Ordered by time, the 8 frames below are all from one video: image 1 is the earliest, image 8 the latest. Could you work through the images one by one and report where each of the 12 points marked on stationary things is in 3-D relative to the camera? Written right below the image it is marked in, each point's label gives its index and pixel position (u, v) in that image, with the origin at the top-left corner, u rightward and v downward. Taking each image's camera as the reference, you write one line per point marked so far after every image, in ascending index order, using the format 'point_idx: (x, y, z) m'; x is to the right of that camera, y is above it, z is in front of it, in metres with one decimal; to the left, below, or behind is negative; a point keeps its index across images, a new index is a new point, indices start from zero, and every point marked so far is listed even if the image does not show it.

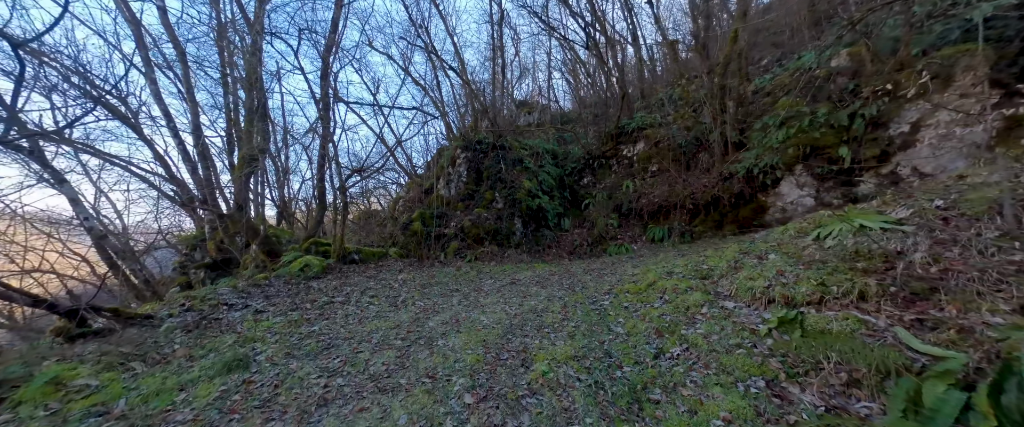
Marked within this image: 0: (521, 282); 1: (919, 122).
0: (+0.2, -1.4, +6.2) m
1: (+9.3, +2.2, +7.2) m
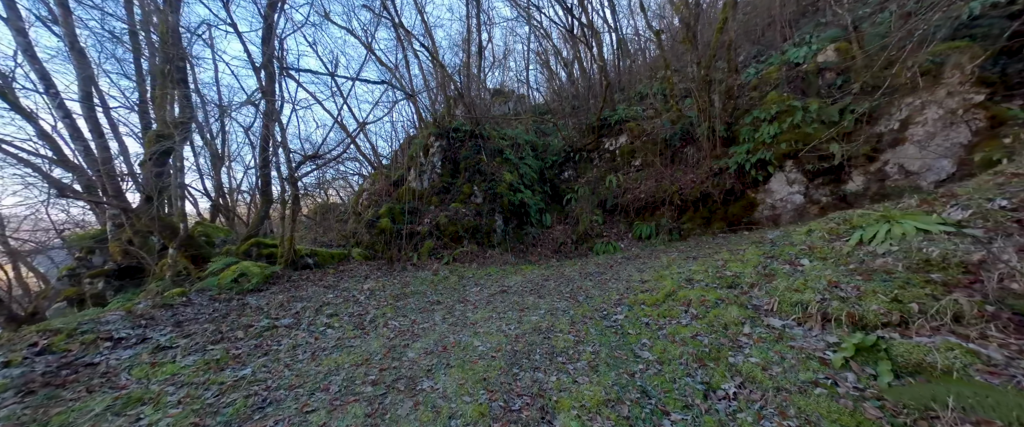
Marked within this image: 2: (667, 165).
0: (0.0, -1.3, +5.4) m
1: (+9.0, +2.2, +7.2) m
2: (+5.2, +1.6, +10.4) m
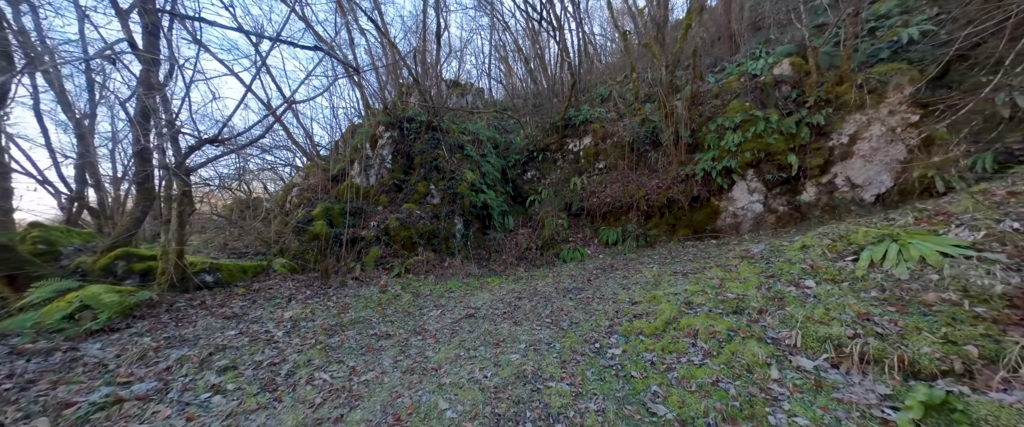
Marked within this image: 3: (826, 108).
0: (-0.4, -1.4, +4.4) m
1: (+8.3, +1.9, +7.6) m
2: (+4.0, +1.5, +10.2) m
3: (+8.0, +2.7, +8.0) m
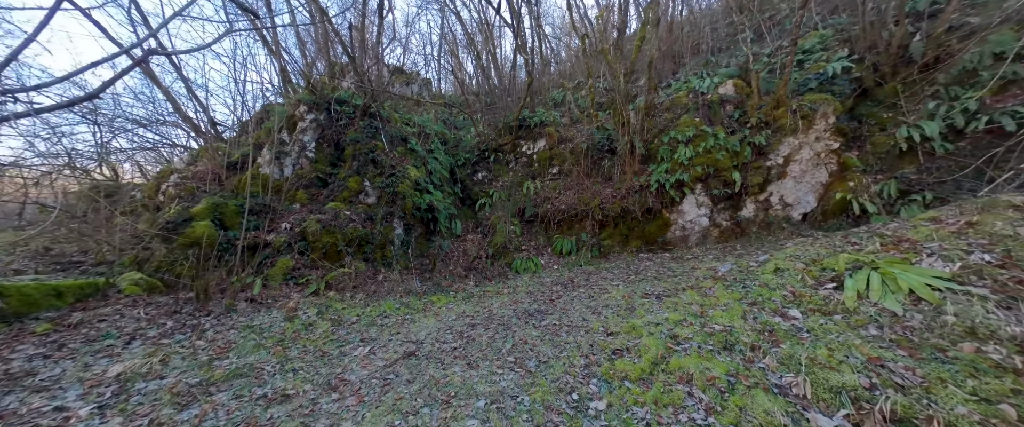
0: (-1.0, -1.5, +3.5) m
1: (+7.2, +1.5, +8.1) m
2: (+2.4, +1.2, +10.0) m
3: (+6.8, +2.3, +8.5) m
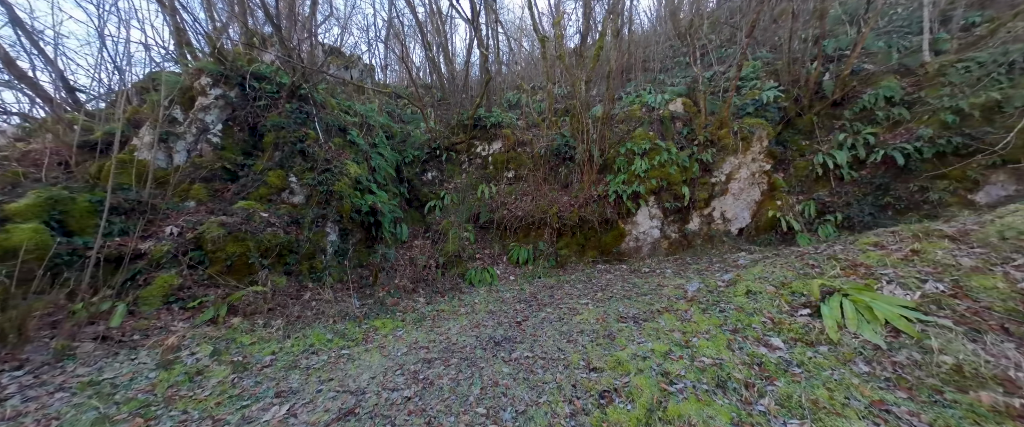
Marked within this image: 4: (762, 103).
0: (-1.2, -1.6, +2.6) m
1: (+6.0, +1.1, +8.7) m
2: (+1.1, +1.0, +9.7) m
3: (+5.7, +1.9, +9.0) m
4: (+7.6, +3.4, +9.5) m
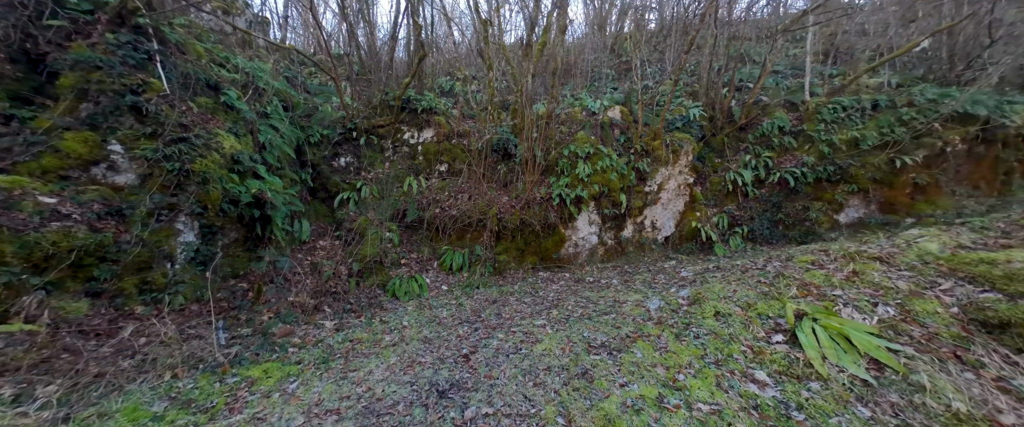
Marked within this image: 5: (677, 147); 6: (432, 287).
0: (-1.4, -1.7, +1.4) m
1: (+4.3, +0.8, +9.1) m
2: (-0.8, +1.0, +8.7) m
3: (+3.9, +1.7, +9.2) m
4: (+5.7, +3.1, +10.3) m
5: (+4.9, +2.0, +9.4) m
6: (-1.7, -1.6, +6.7) m
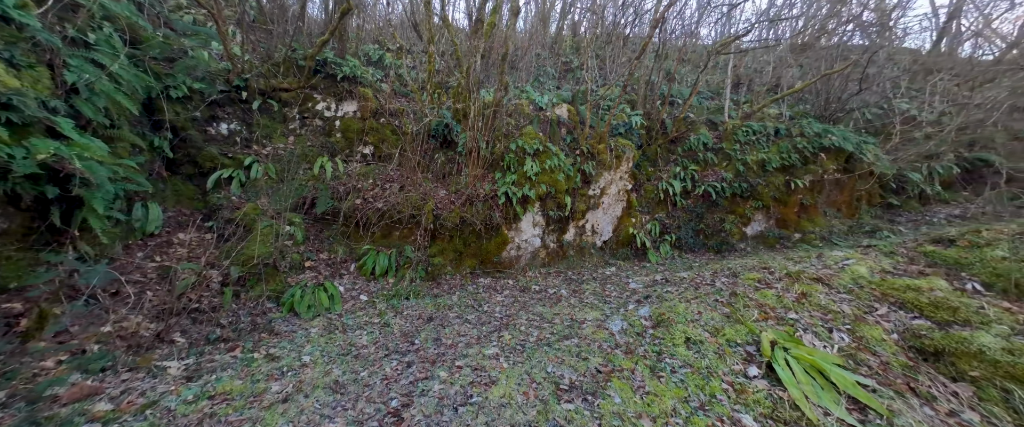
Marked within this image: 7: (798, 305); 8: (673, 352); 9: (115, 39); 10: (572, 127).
0: (-1.3, -1.7, +0.3) m
1: (+2.6, +0.7, +9.0) m
2: (-2.2, +1.1, +7.5) m
3: (+2.3, +1.6, +9.1) m
4: (+3.9, +2.9, +10.4) m
5: (+3.2, +1.8, +9.4) m
6: (-2.8, -1.4, +5.4) m
7: (+3.4, -1.1, +3.8) m
8: (+1.7, -1.5, +3.3) m
9: (-5.4, +2.5, +4.3) m
10: (+1.8, +2.6, +9.4) m
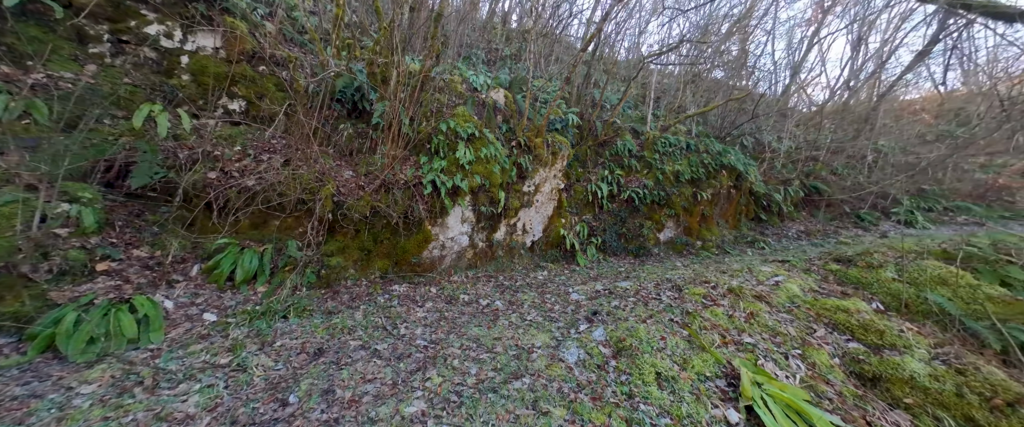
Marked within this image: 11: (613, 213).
0: (-0.9, -1.8, -1.0) m
1: (+0.7, +0.7, +8.4) m
2: (-3.5, +1.4, +5.7) m
3: (+0.4, +1.6, +8.4) m
4: (+1.6, +2.9, +10.1) m
5: (+1.2, +1.8, +8.9) m
6: (-3.7, -1.2, +3.5) m
7: (+2.7, -1.3, +3.6) m
8: (+1.2, -1.6, +2.7) m
9: (-5.7, +2.8, +1.7) m
10: (-0.1, +2.7, +8.6) m
11: (+3.2, 0.0, +9.8) m
